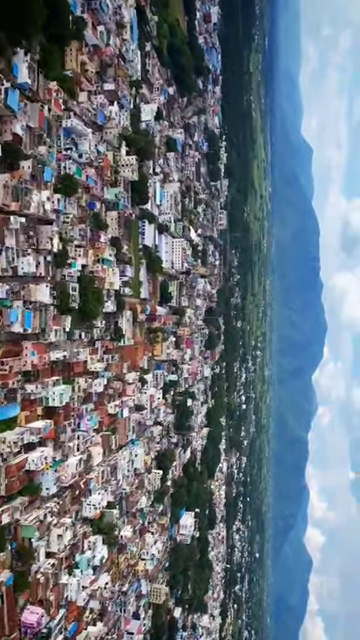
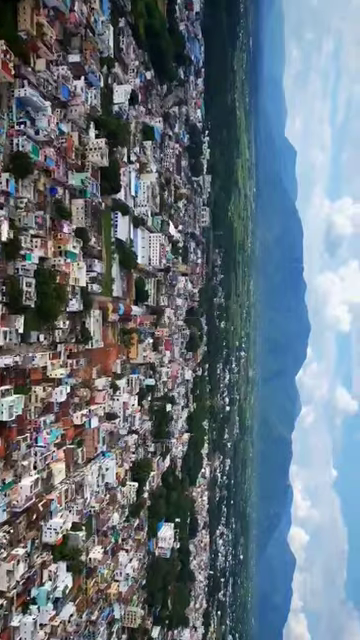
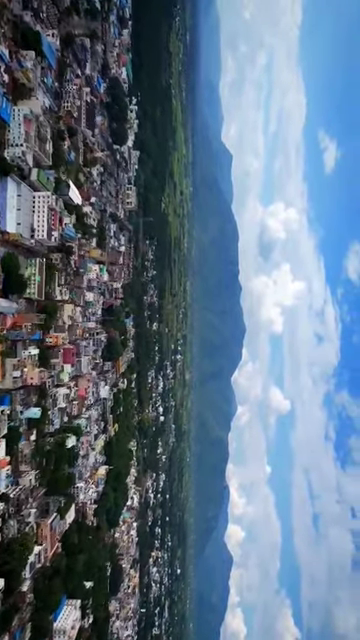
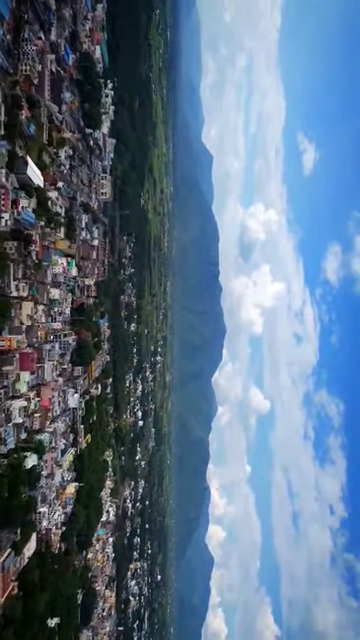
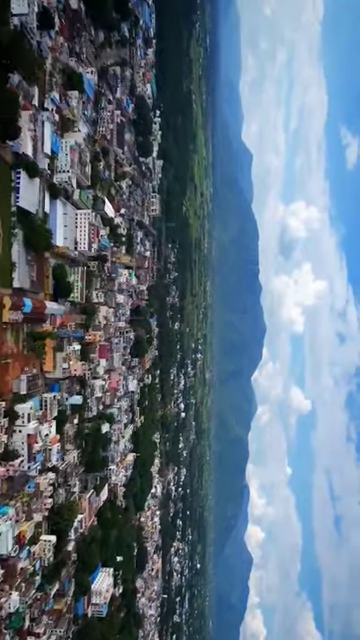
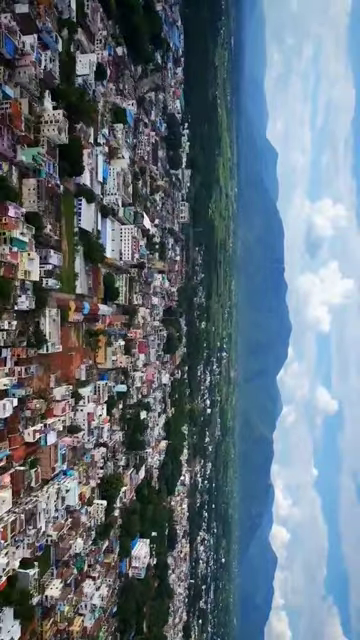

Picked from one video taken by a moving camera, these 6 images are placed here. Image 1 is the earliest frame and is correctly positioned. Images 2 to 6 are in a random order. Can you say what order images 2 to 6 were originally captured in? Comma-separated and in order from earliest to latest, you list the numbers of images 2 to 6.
2, 6, 5, 3, 4
